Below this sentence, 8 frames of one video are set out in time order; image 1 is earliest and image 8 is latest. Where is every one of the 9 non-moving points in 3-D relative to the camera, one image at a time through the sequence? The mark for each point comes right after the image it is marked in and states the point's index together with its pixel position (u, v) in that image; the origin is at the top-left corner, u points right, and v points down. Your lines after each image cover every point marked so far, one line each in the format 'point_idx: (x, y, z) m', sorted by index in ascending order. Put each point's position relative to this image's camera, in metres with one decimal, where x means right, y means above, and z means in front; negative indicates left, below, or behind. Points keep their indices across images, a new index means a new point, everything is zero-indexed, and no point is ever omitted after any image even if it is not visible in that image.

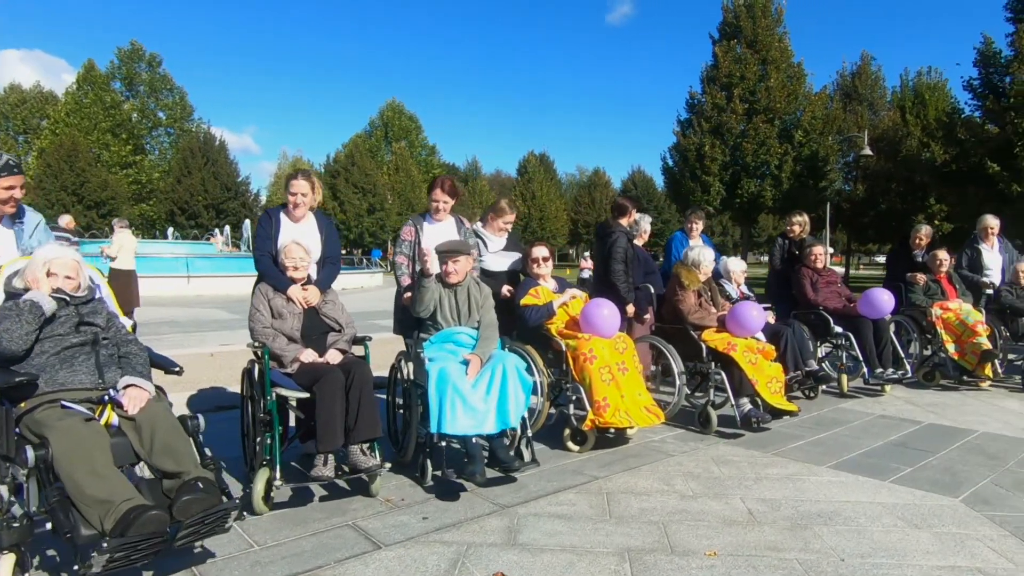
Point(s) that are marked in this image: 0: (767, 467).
0: (+1.6, -1.2, +4.2) m
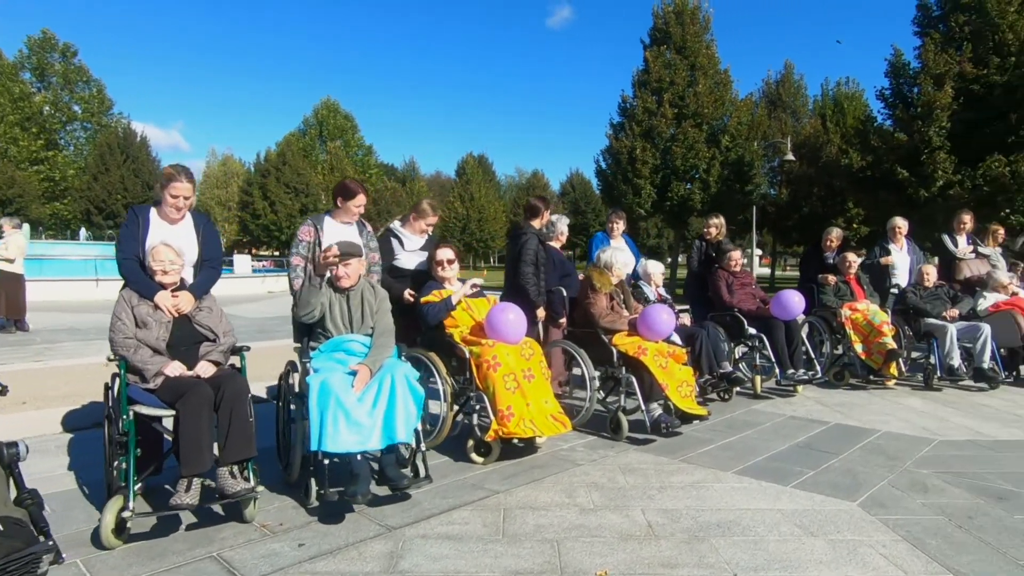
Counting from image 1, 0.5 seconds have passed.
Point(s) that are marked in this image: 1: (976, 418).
0: (+1.0, -1.2, +4.1) m
1: (+4.0, -1.1, +5.5) m
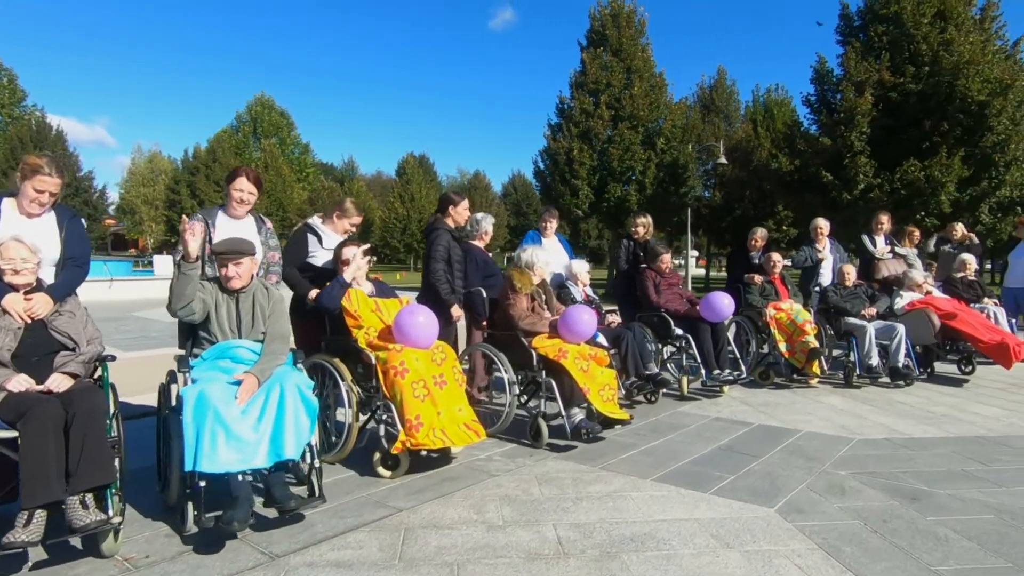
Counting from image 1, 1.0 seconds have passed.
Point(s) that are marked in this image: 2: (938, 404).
0: (+0.5, -1.2, +3.9) m
1: (+3.3, -1.1, +5.6) m
2: (+4.0, -1.1, +6.1) m
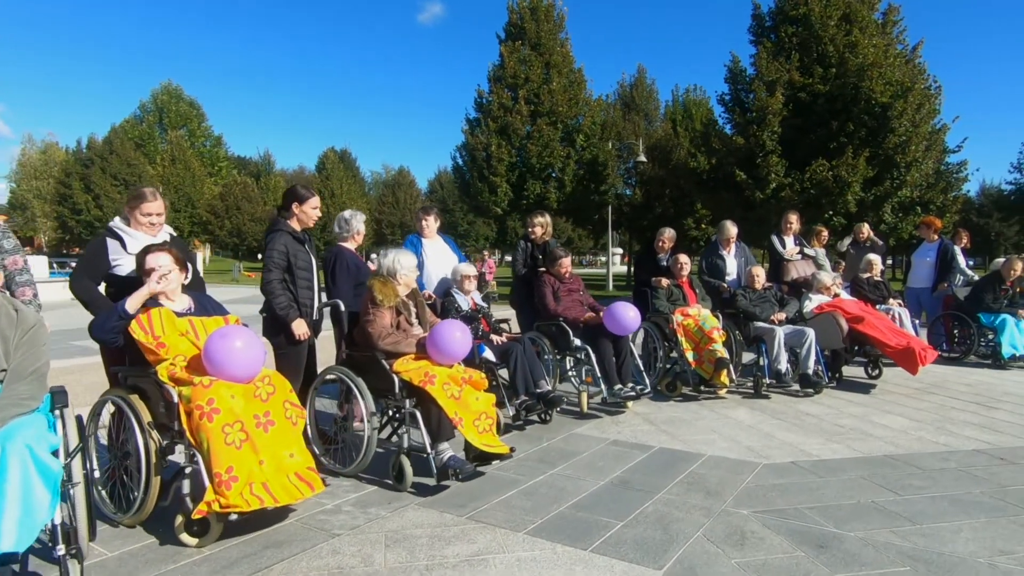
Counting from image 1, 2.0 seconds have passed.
0: (-0.3, -1.3, +3.2) m
1: (+2.3, -1.2, +5.2) m
2: (+3.0, -1.1, +5.7) m
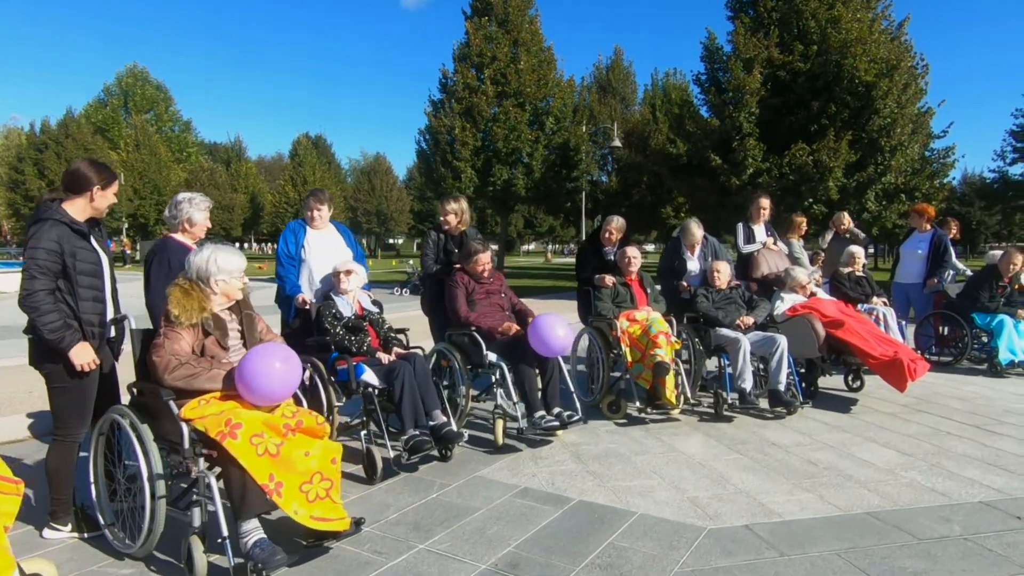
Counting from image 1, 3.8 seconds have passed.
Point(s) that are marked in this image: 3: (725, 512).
0: (-1.0, -1.3, +2.0) m
1: (+1.6, -1.2, +4.1) m
2: (+2.2, -1.1, +4.6) m
3: (+1.2, -1.2, +3.5) m
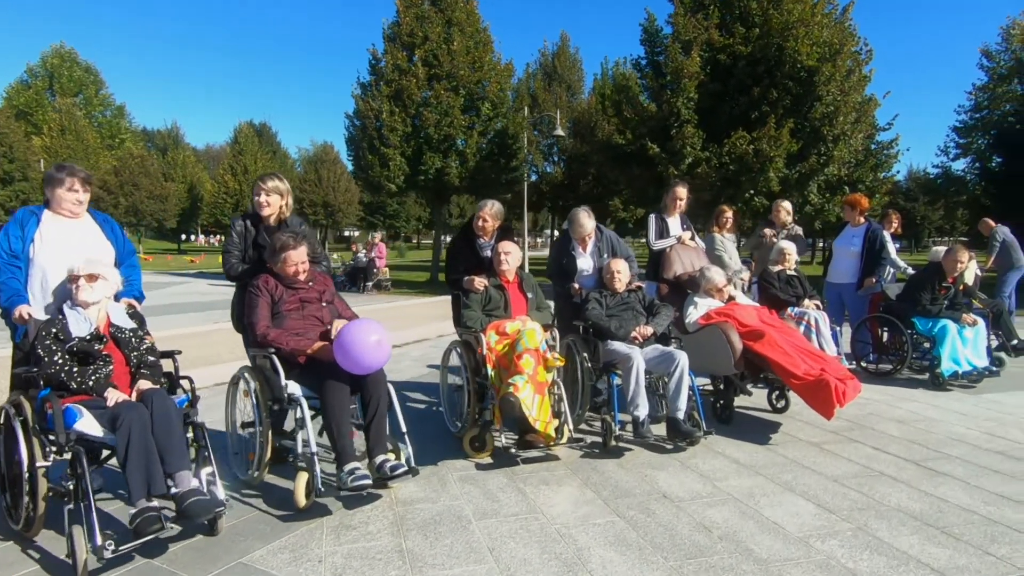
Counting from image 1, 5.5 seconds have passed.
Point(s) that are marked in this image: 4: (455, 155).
0: (-1.9, -1.4, +0.8) m
1: (+0.6, -1.2, +3.0) m
2: (+1.2, -1.2, +3.6) m
3: (+0.2, -1.3, +2.4) m
4: (-1.7, +4.0, +19.3) m
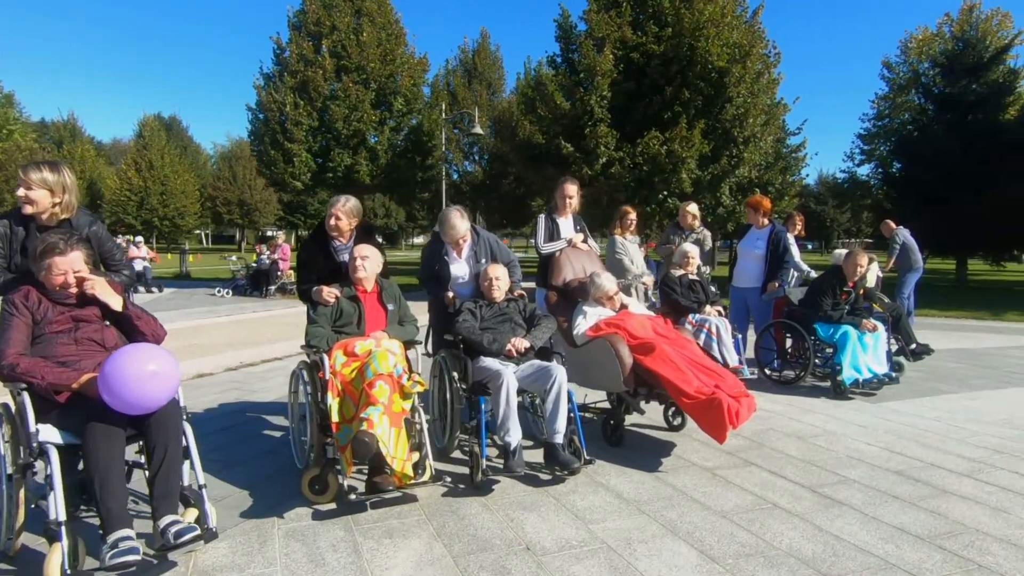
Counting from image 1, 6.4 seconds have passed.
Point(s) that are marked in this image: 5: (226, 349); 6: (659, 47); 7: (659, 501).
0: (-2.4, -1.5, 0.0) m
1: (-0.1, -1.3, +2.4) m
2: (+0.4, -1.3, +3.1) m
3: (-0.5, -1.3, +1.8) m
4: (-4.1, +3.9, +18.3) m
5: (-4.0, -0.9, +9.1) m
6: (+3.1, +5.1, +13.6) m
7: (+0.8, -1.2, +3.7) m
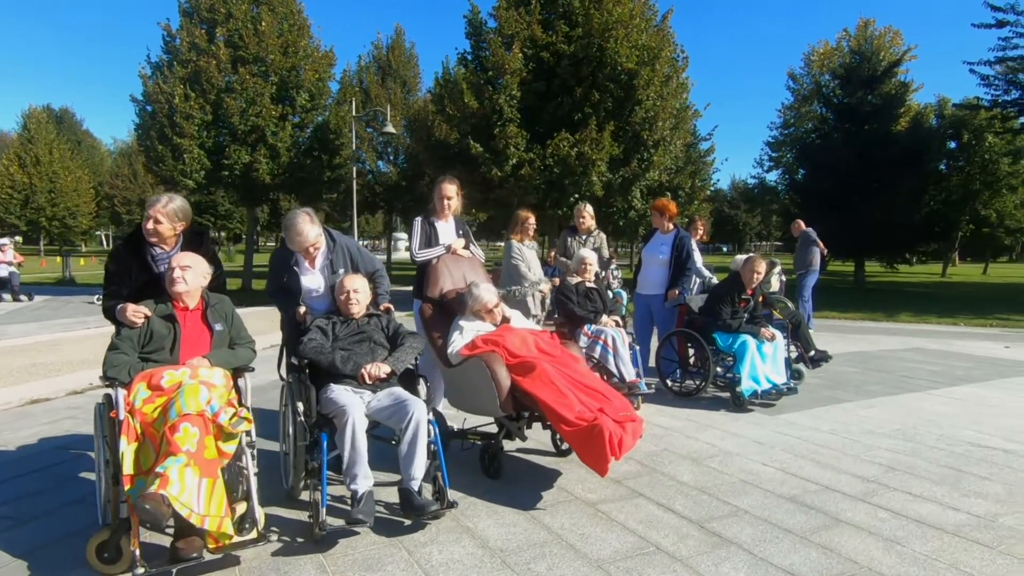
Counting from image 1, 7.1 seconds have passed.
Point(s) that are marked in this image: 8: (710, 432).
0: (-2.7, -1.6, -0.9) m
1: (-0.8, -1.4, +1.8) m
2: (-0.3, -1.3, +2.5) m
3: (-1.0, -1.4, +1.2) m
4: (-6.5, +3.7, +17.2) m
5: (-5.4, -1.0, +8.0) m
6: (+1.2, +5.0, +13.3) m
7: (+0.1, -1.3, +3.2) m
8: (+1.6, -1.2, +5.2) m
